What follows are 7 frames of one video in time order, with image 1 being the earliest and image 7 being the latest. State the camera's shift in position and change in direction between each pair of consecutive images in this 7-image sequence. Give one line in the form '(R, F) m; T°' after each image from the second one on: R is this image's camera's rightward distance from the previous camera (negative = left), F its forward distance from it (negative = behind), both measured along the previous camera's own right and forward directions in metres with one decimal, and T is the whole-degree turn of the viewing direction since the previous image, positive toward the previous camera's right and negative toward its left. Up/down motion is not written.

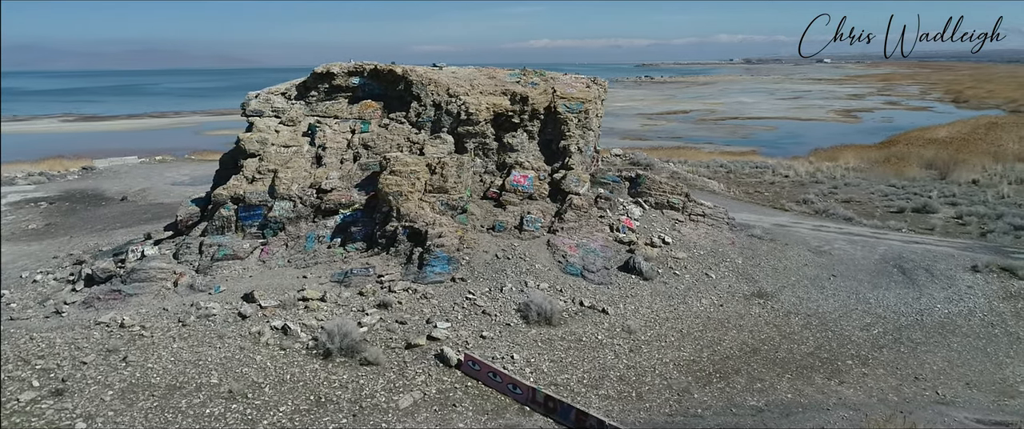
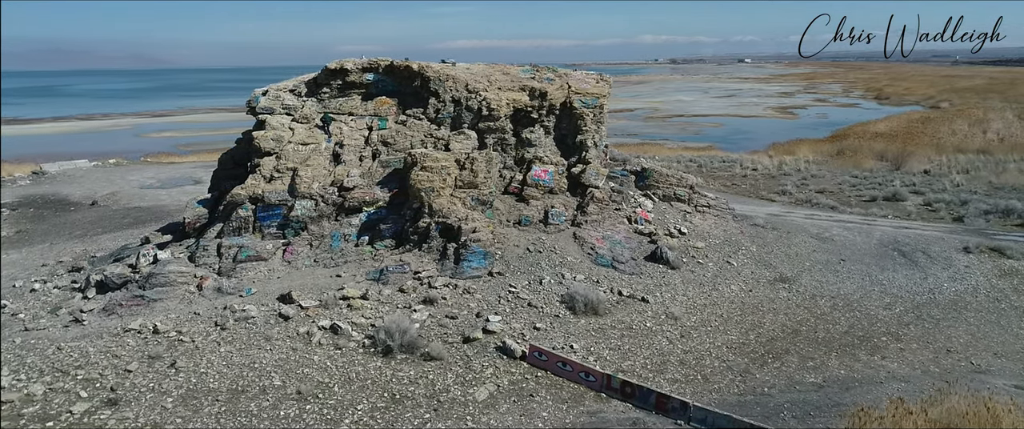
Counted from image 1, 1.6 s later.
(-1.8, 0.0) m; +5°
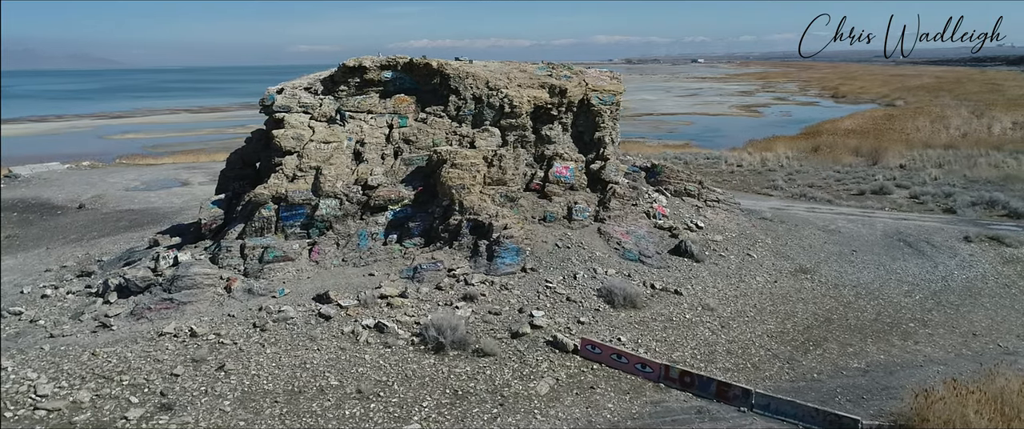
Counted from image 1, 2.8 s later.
(-1.3, 0.0) m; +3°
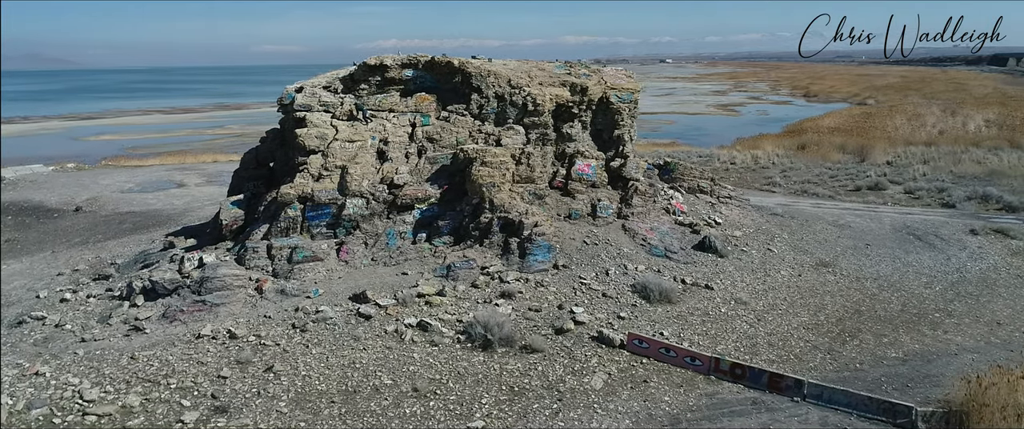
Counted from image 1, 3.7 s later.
(-1.1, 0.0) m; +2°
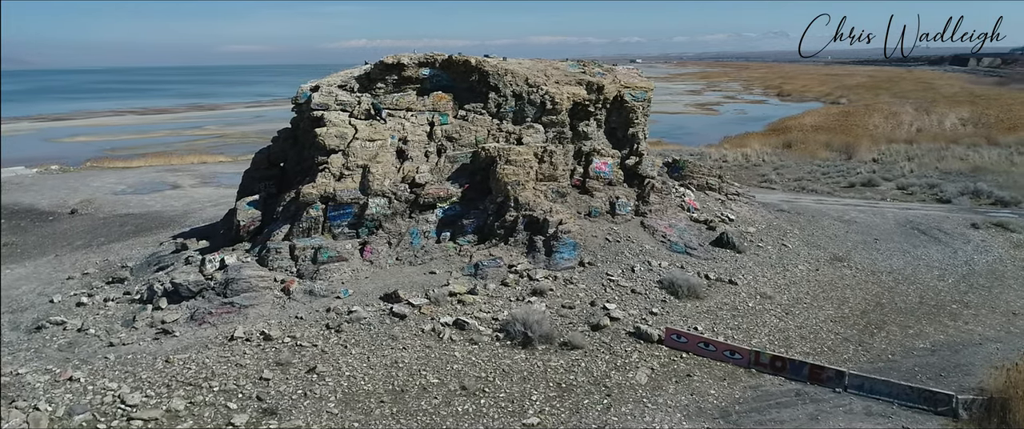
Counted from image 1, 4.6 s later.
(-1.0, 0.0) m; +2°
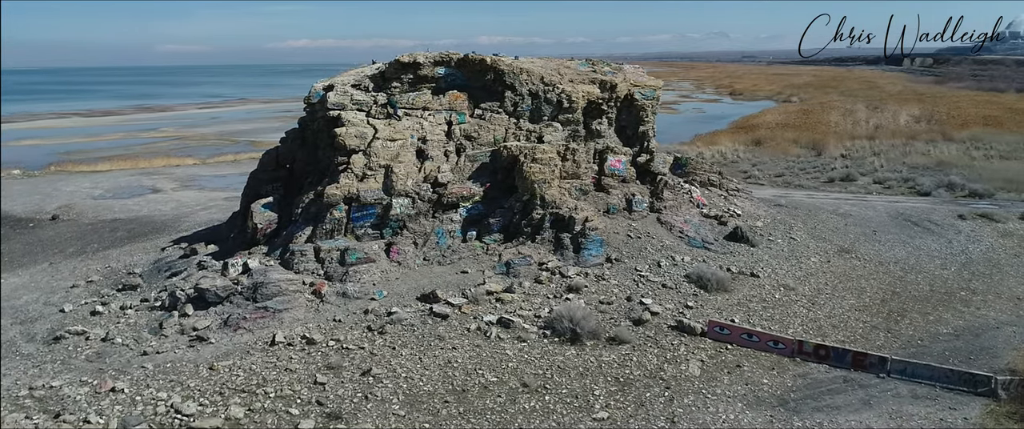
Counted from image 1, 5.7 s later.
(-1.4, 0.0) m; +4°
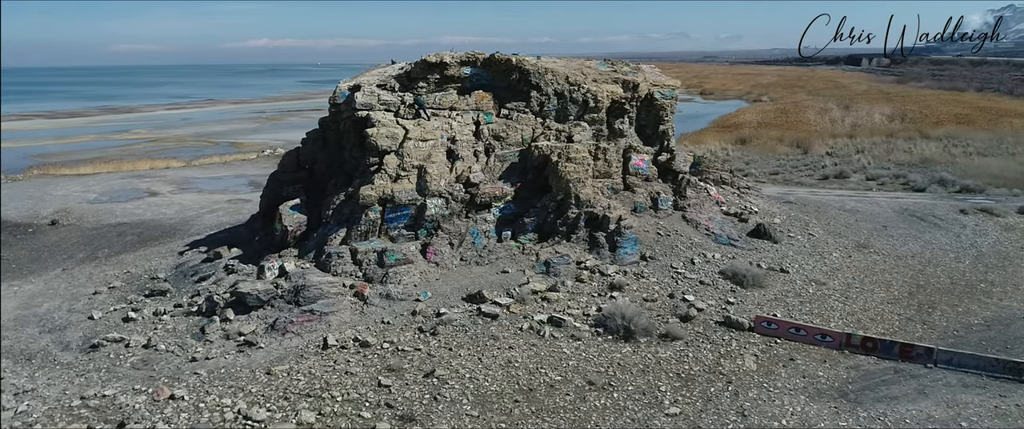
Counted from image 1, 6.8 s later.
(-1.3, 0.0) m; +3°
